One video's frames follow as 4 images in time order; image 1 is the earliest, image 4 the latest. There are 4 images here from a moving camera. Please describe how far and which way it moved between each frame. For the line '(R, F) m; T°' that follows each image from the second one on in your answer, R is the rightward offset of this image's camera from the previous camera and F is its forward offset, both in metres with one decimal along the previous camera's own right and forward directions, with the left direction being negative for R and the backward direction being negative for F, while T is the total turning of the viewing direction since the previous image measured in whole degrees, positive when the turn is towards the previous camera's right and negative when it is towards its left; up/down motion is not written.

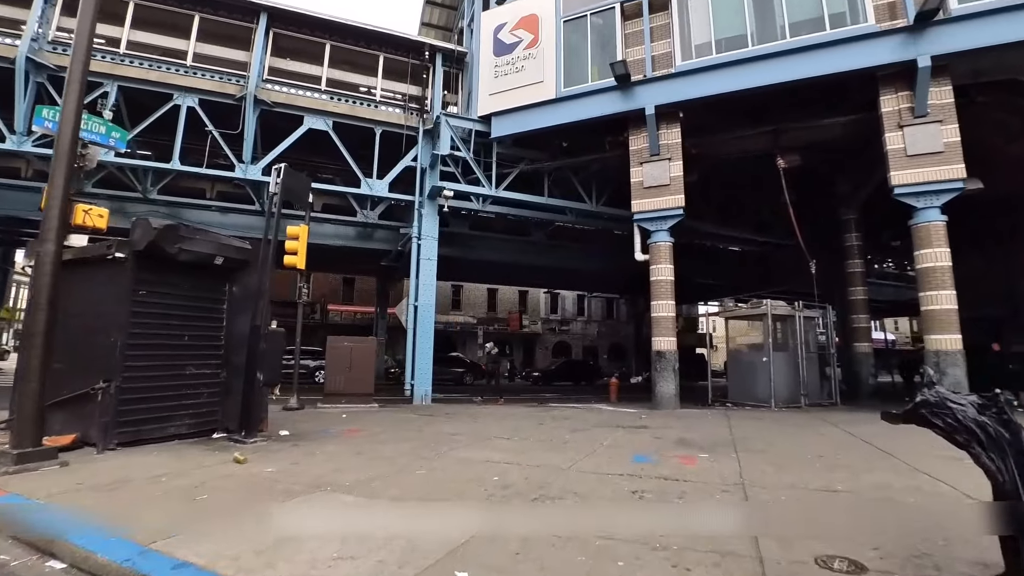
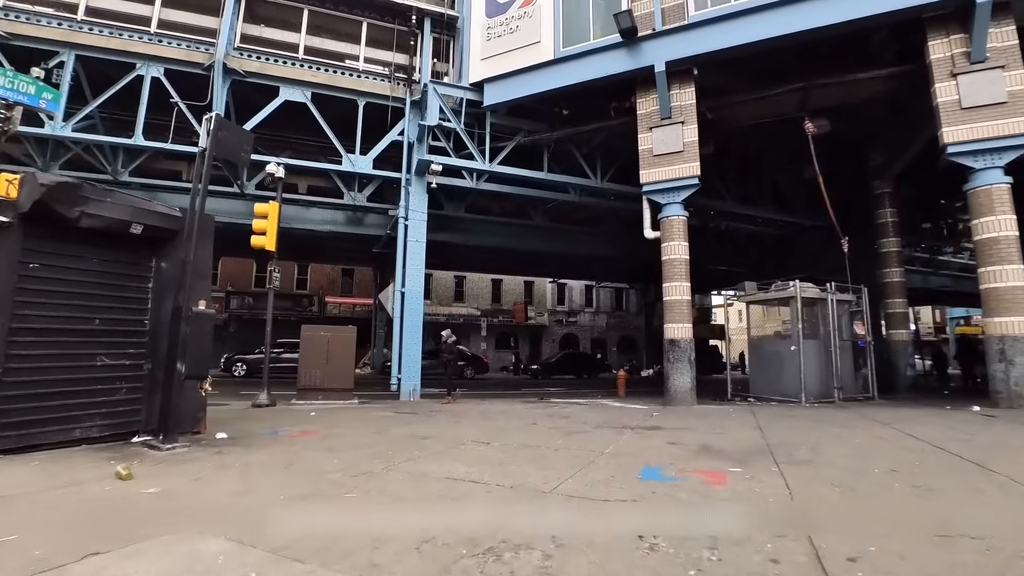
(+0.4, +1.5) m; -1°
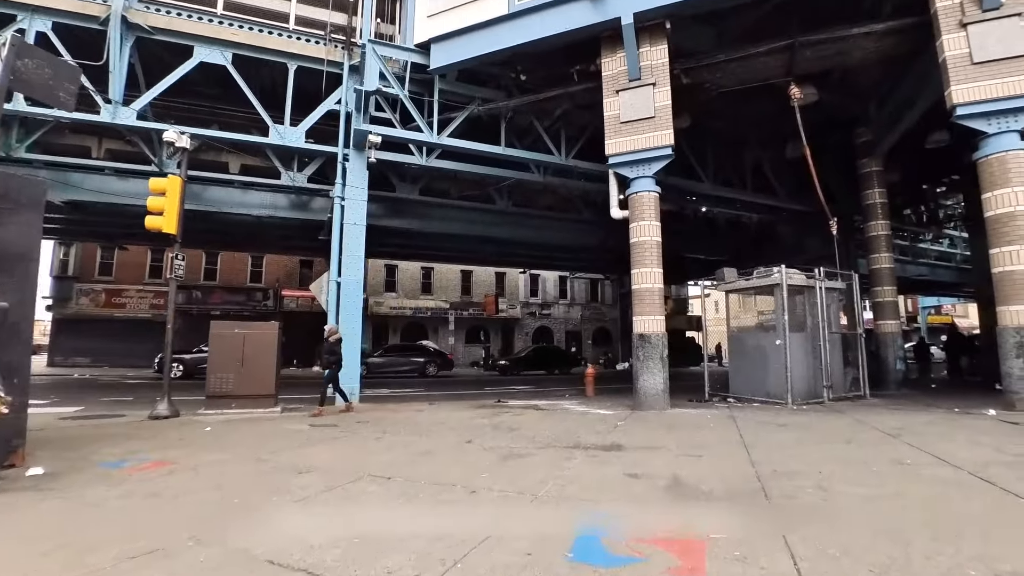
(+0.7, +1.7) m; +2°
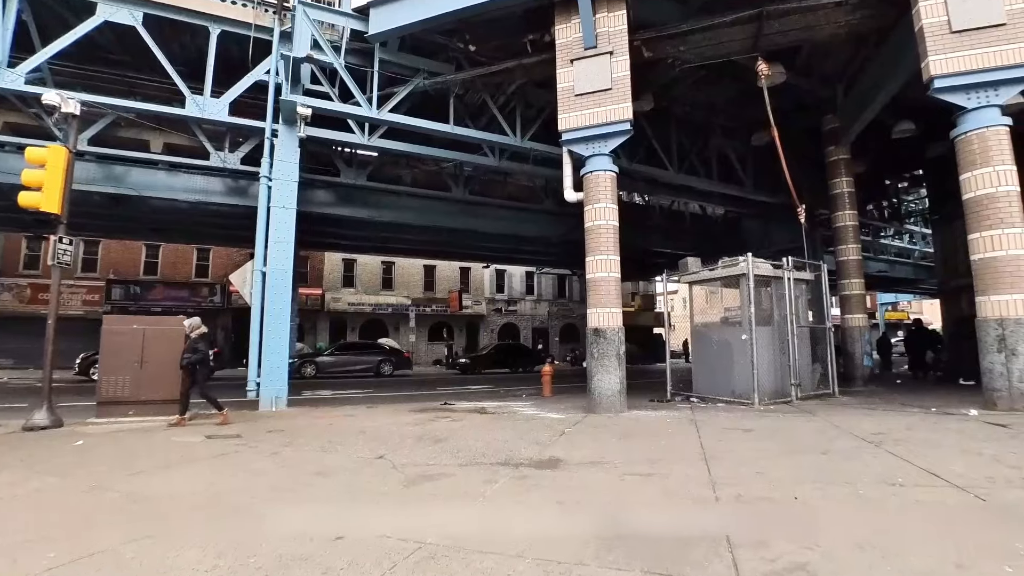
(+0.6, +1.1) m; +3°
